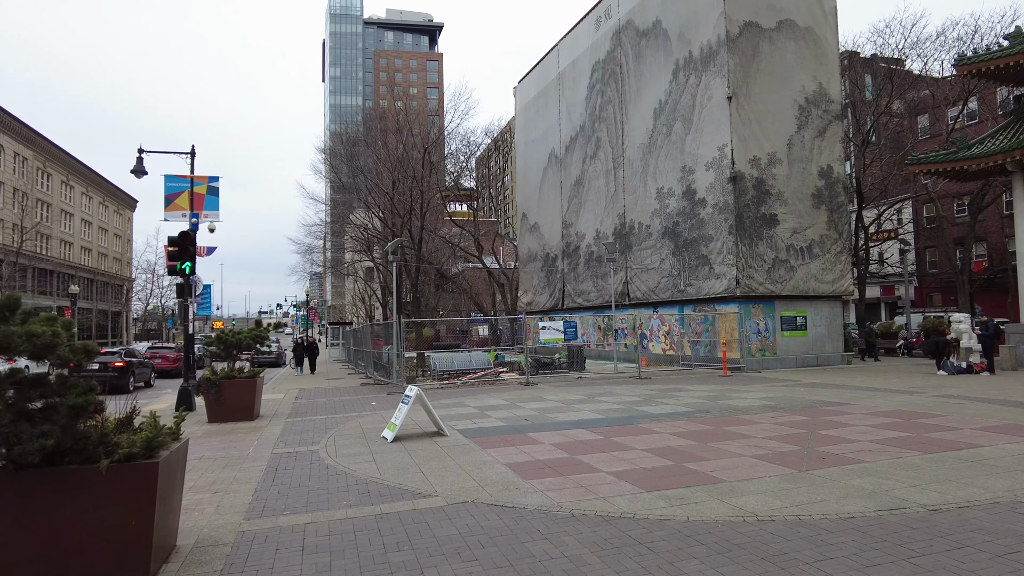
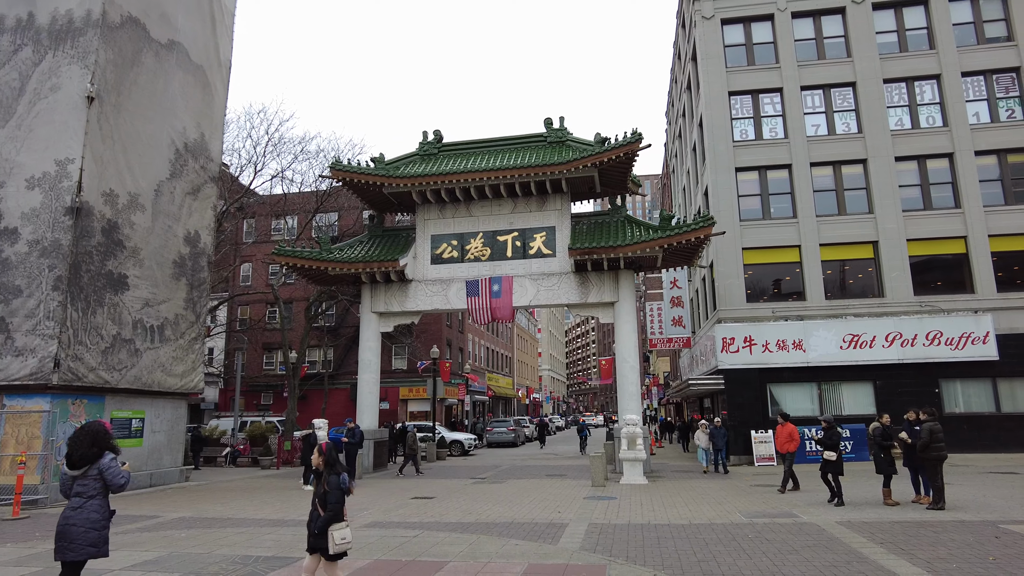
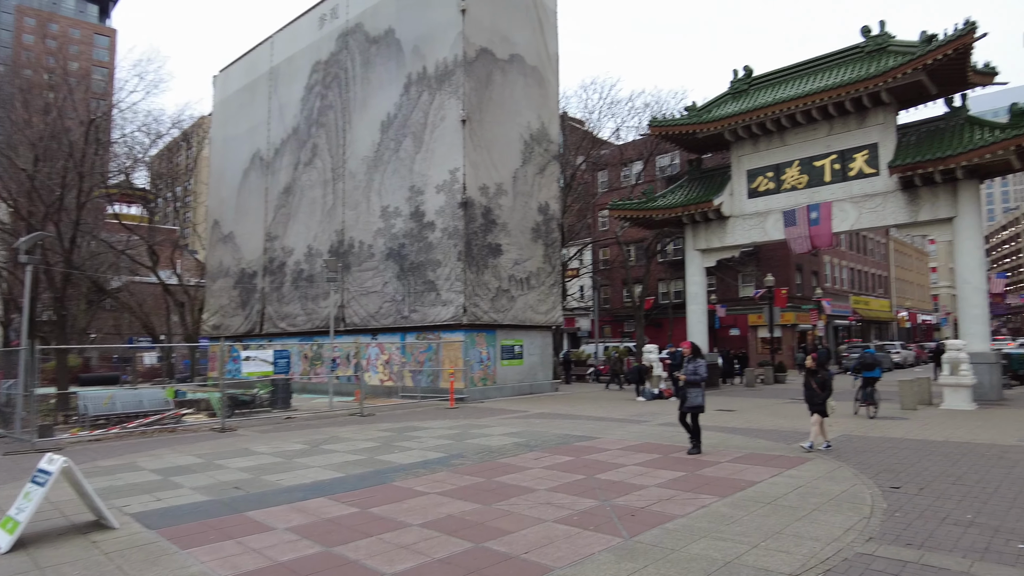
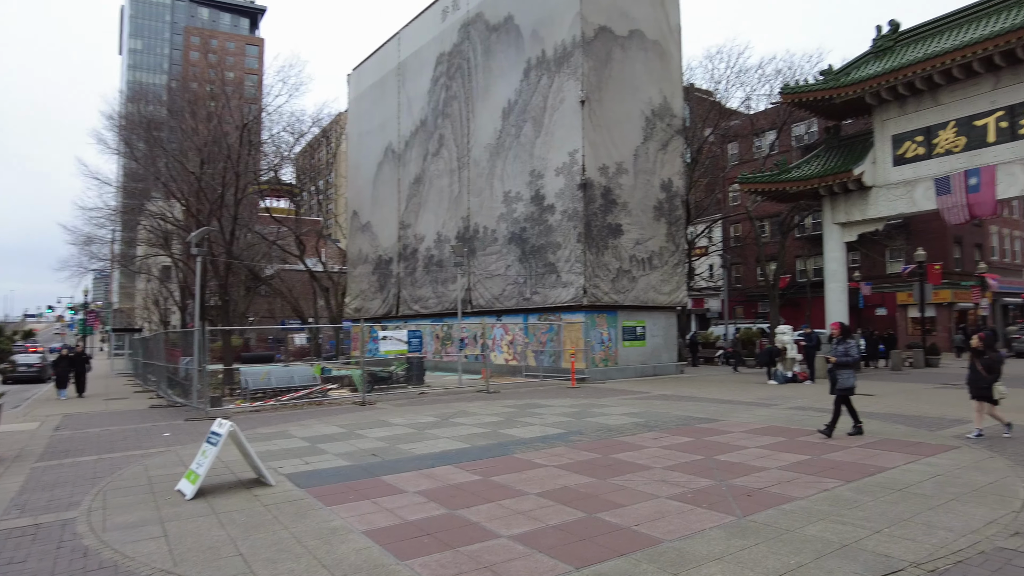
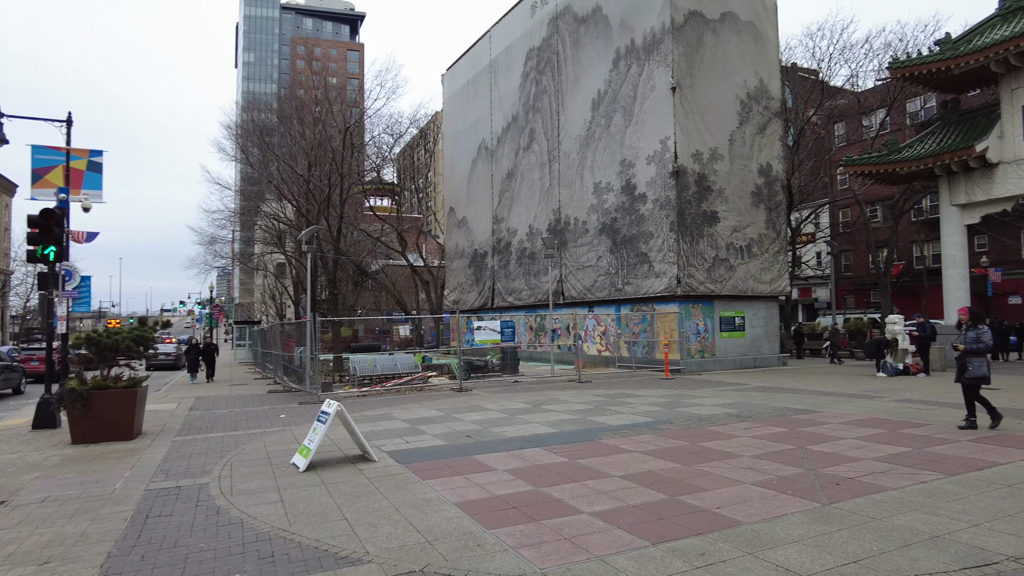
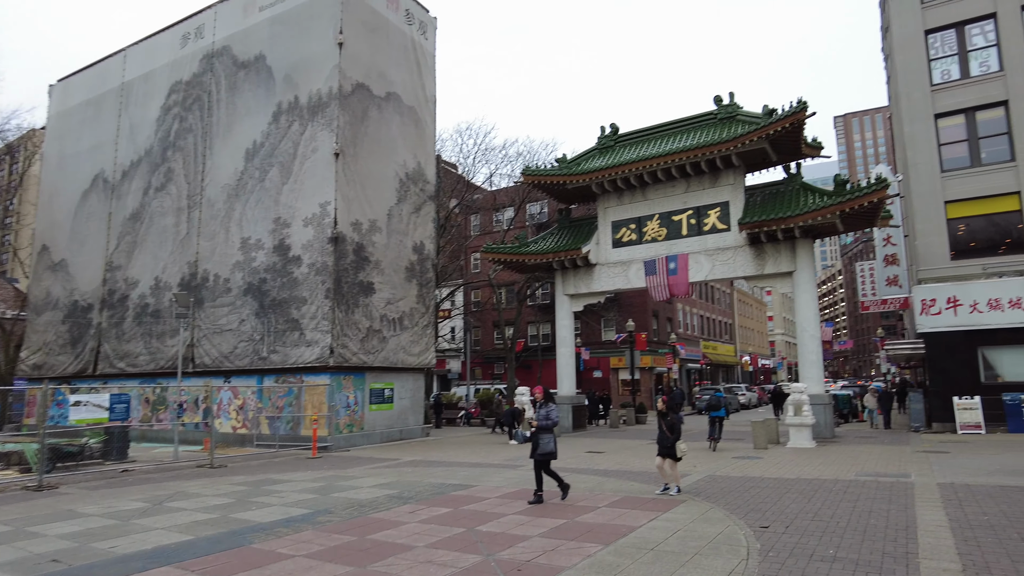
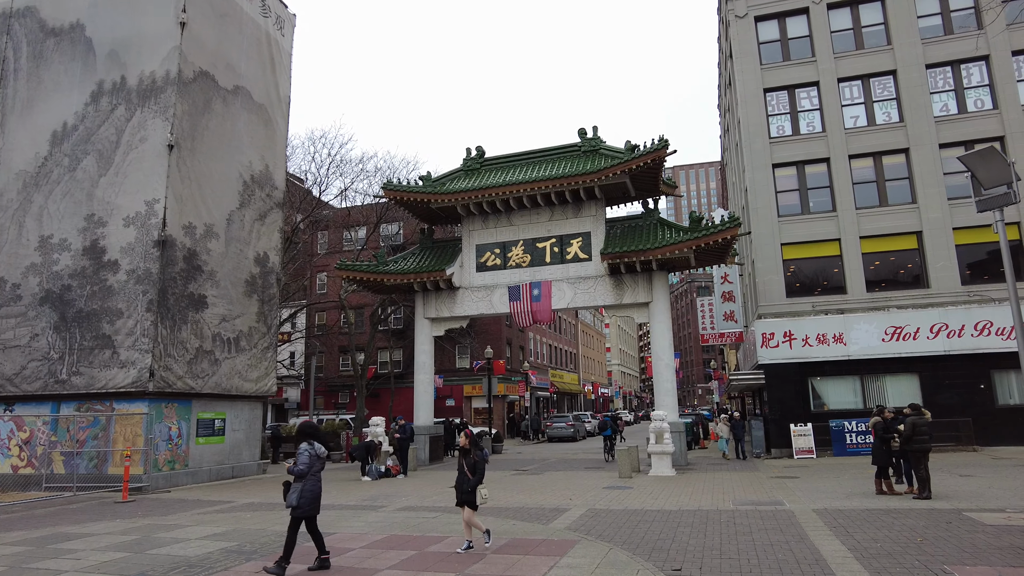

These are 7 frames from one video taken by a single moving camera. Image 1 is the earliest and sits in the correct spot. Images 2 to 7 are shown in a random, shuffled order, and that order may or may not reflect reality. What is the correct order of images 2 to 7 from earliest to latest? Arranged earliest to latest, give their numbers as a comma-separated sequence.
5, 4, 3, 6, 7, 2
